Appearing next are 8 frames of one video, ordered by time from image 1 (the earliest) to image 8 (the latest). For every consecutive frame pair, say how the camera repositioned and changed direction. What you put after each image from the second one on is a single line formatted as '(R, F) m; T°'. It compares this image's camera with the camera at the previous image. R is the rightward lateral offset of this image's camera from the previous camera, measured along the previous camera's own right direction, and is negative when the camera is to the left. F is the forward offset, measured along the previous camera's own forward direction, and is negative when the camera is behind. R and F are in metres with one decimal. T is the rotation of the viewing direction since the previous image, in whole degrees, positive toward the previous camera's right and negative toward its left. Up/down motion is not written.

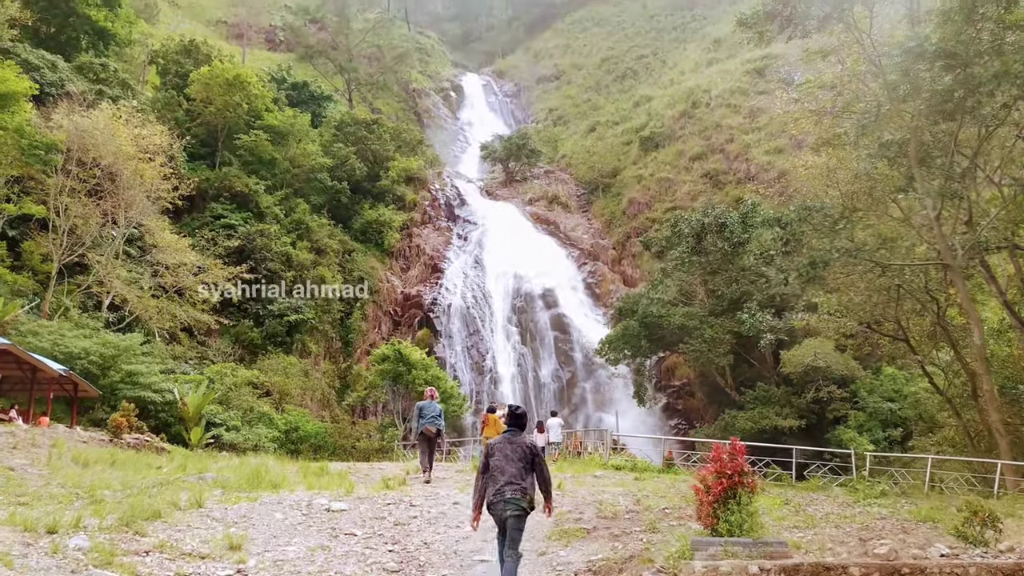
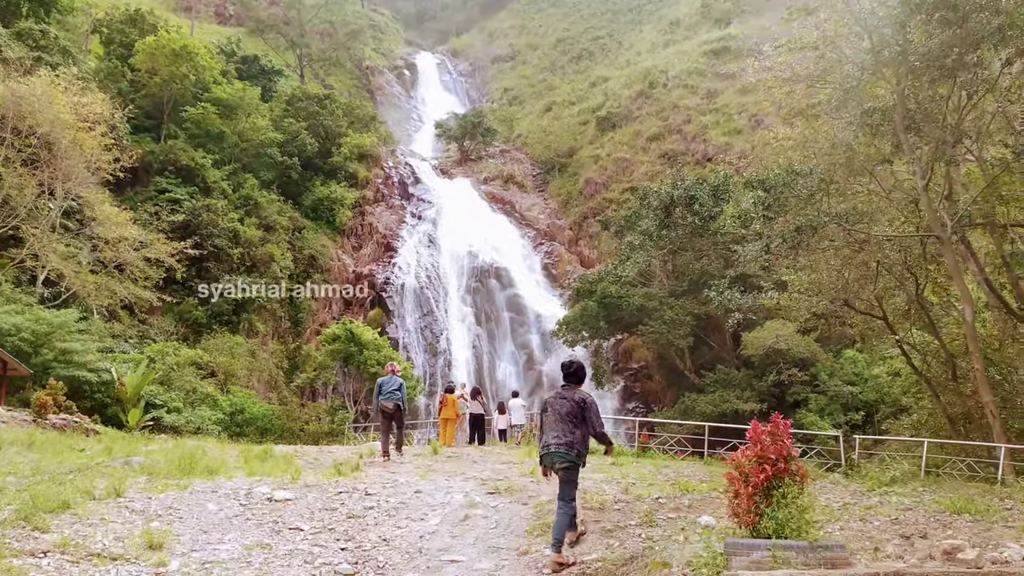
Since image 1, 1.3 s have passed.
(-0.1, +0.8) m; +3°
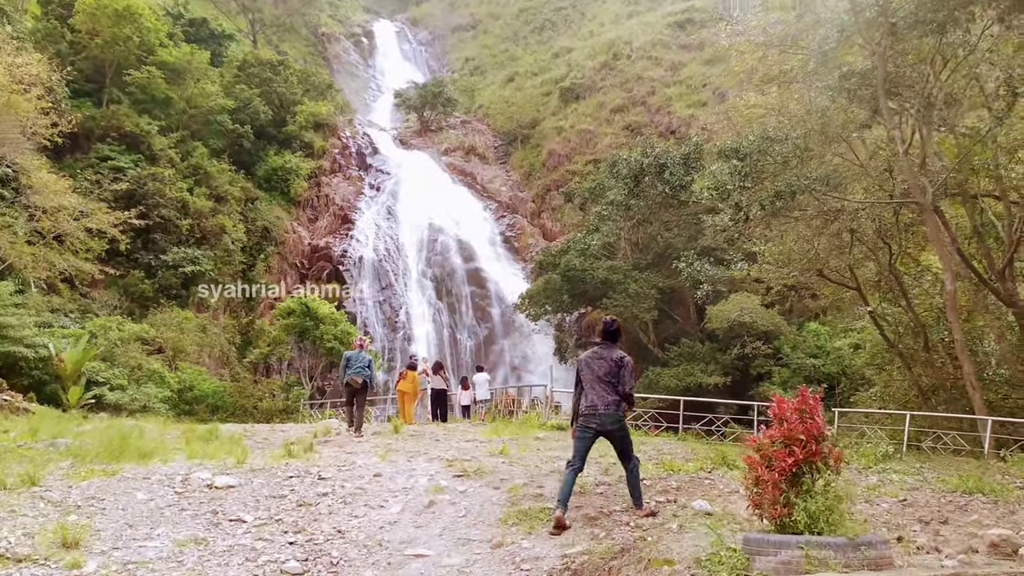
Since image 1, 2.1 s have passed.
(-0.1, +0.5) m; +2°
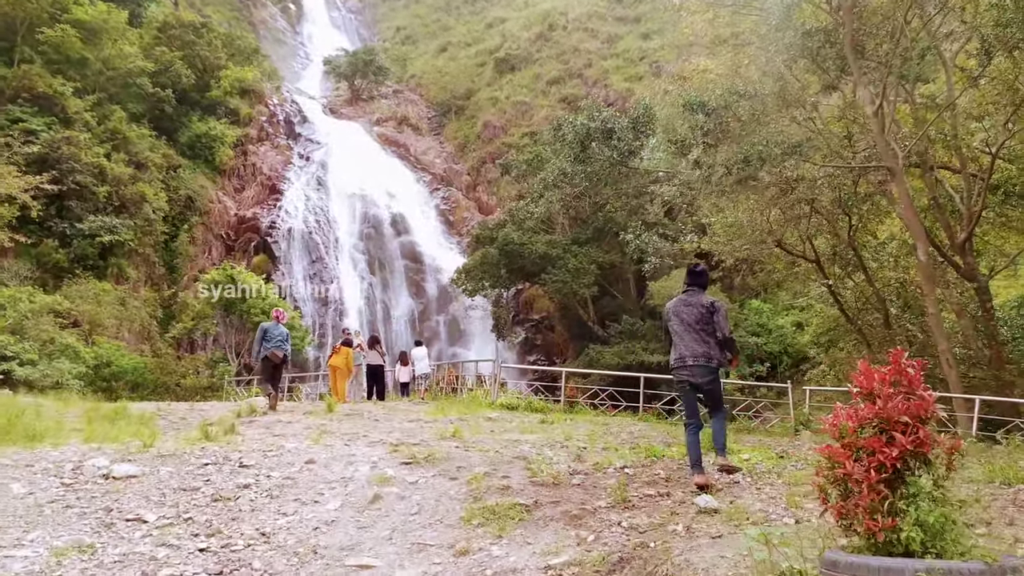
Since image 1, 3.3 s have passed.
(-0.1, +0.7) m; +4°
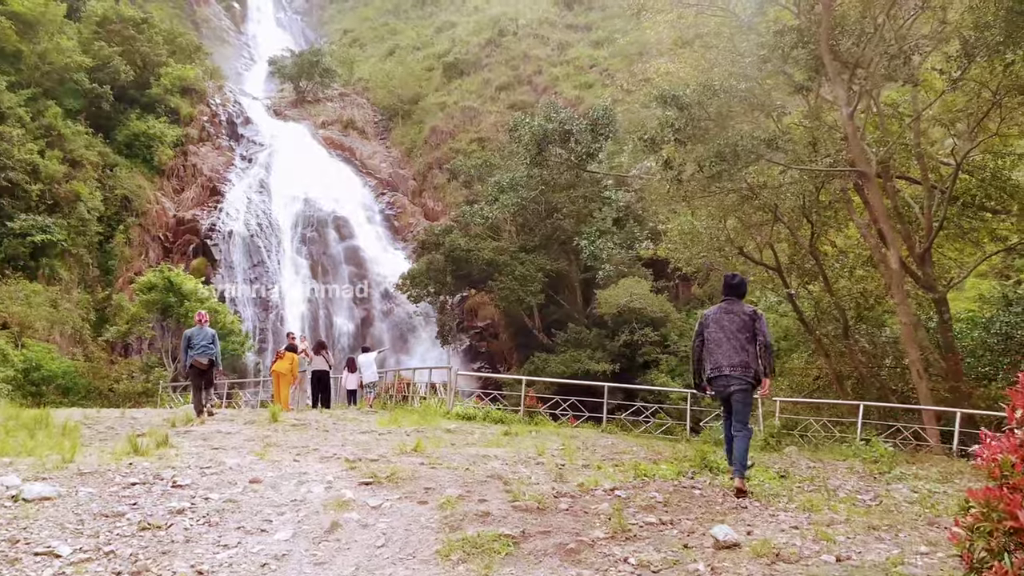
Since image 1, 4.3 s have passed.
(-0.1, +0.5) m; +3°
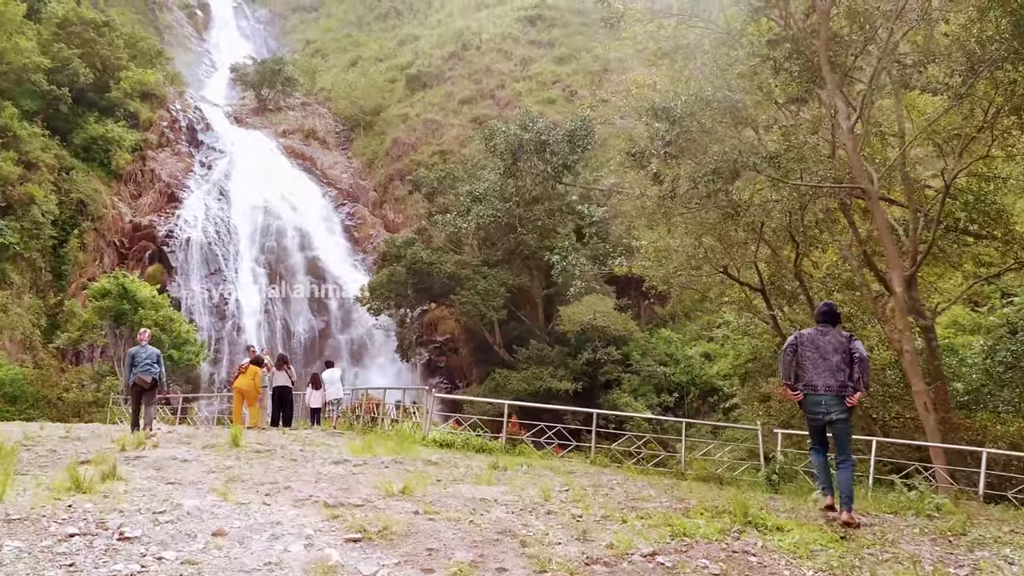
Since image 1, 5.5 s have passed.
(-0.2, +0.6) m; +3°
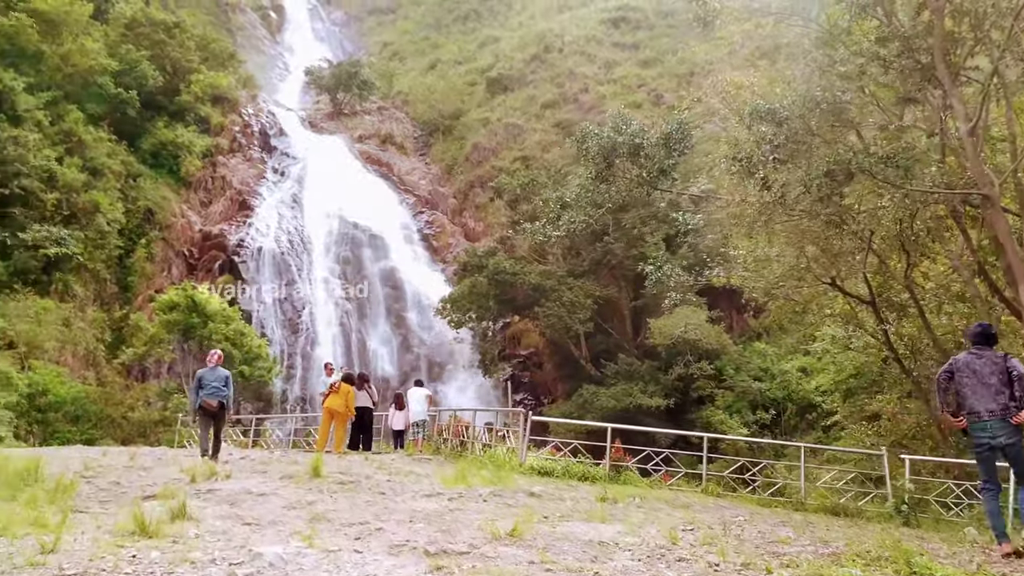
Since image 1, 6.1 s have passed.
(-0.2, +0.4) m; -4°
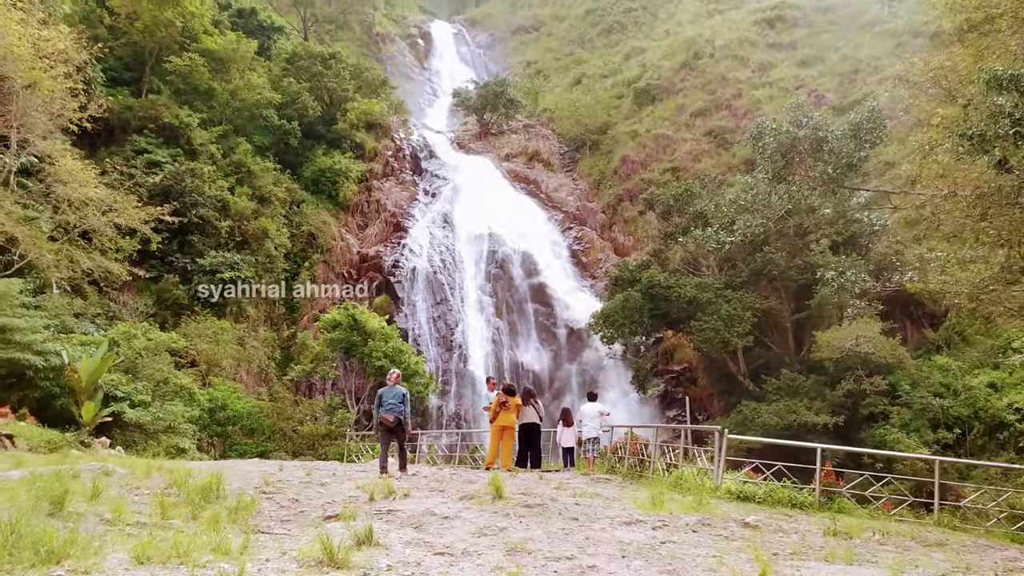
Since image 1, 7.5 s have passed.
(-0.3, +0.7) m; -8°
